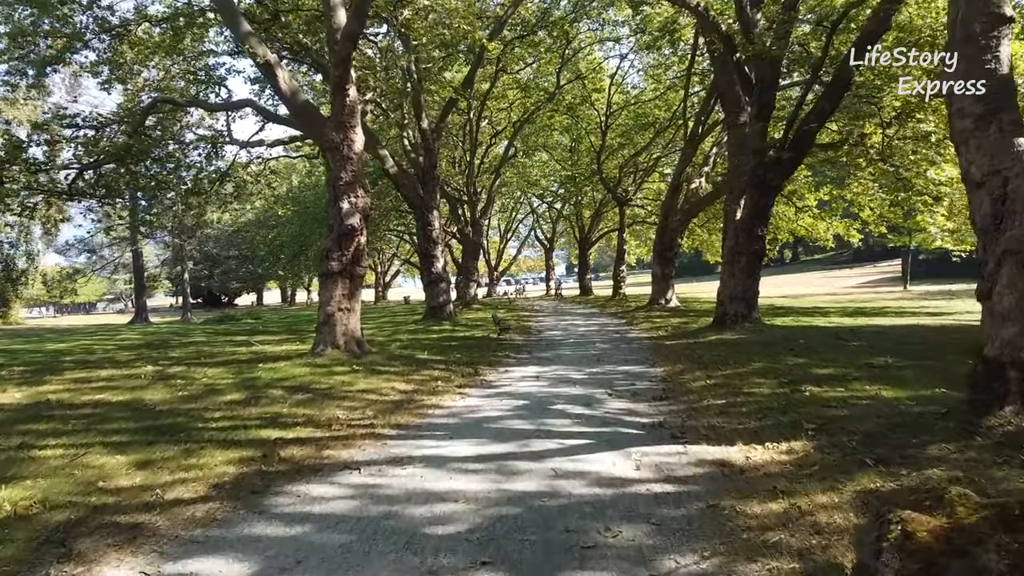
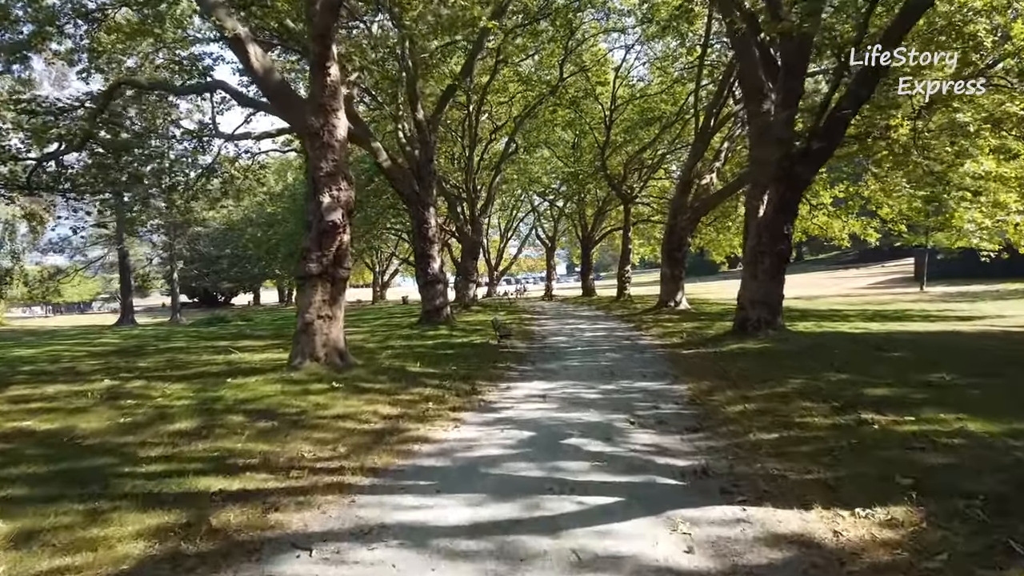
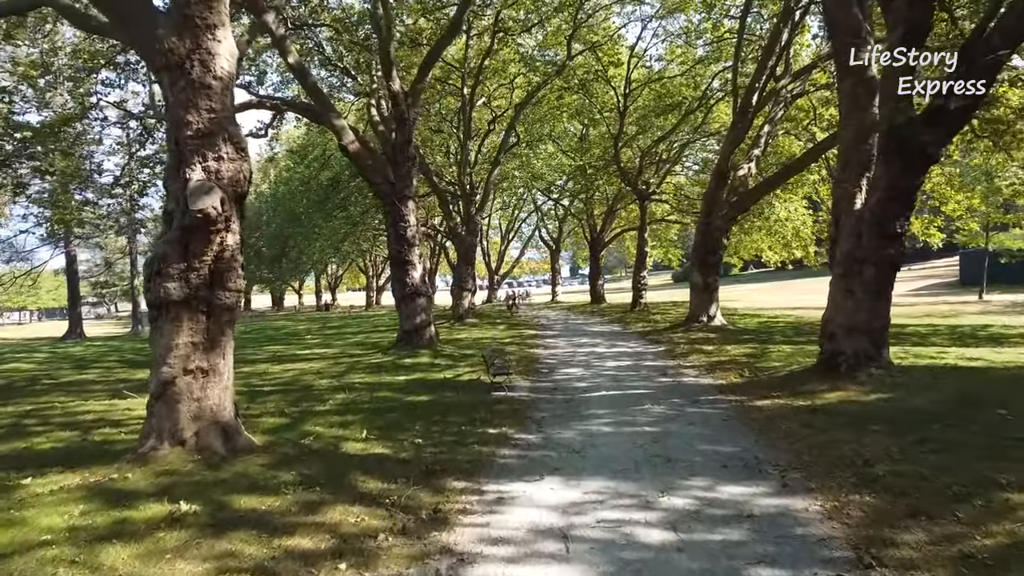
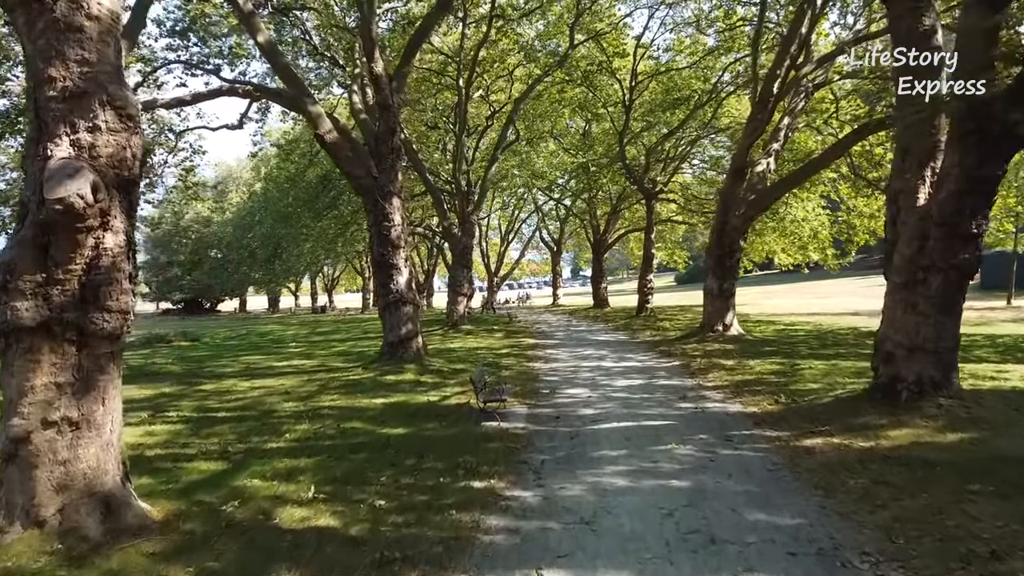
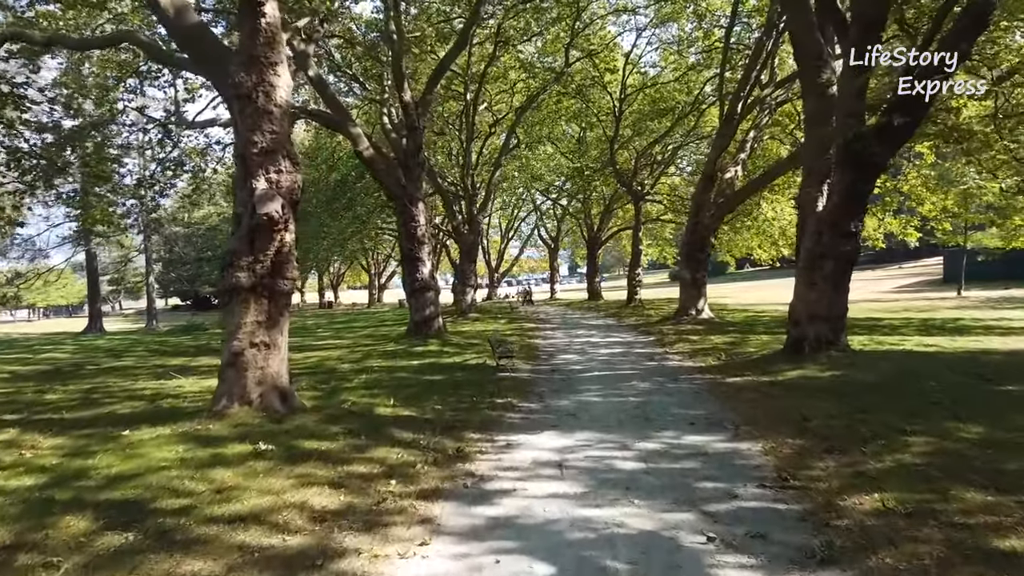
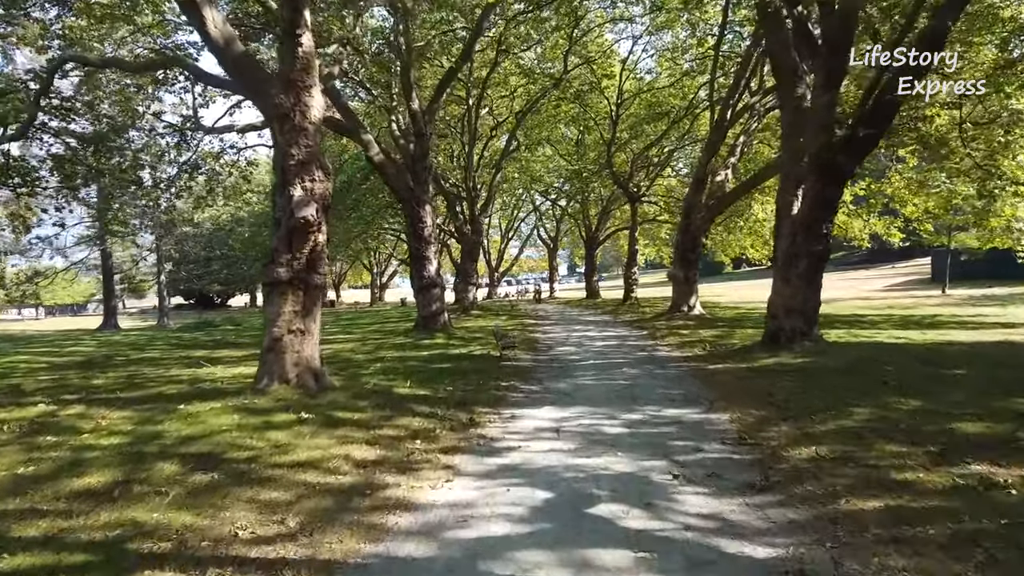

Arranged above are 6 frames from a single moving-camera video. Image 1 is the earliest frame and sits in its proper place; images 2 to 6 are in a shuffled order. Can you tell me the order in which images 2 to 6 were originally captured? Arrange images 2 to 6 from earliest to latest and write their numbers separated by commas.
2, 6, 5, 3, 4
